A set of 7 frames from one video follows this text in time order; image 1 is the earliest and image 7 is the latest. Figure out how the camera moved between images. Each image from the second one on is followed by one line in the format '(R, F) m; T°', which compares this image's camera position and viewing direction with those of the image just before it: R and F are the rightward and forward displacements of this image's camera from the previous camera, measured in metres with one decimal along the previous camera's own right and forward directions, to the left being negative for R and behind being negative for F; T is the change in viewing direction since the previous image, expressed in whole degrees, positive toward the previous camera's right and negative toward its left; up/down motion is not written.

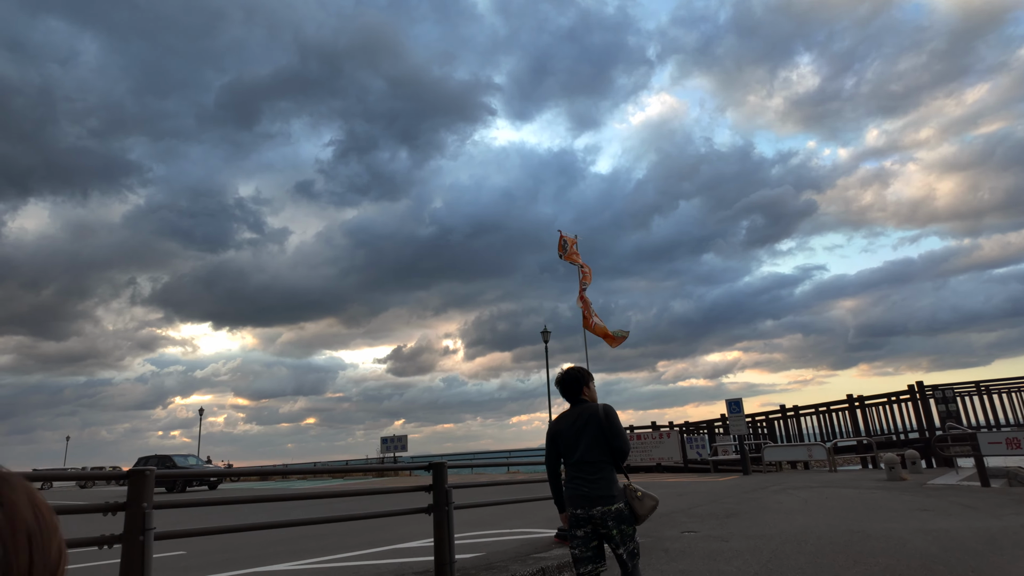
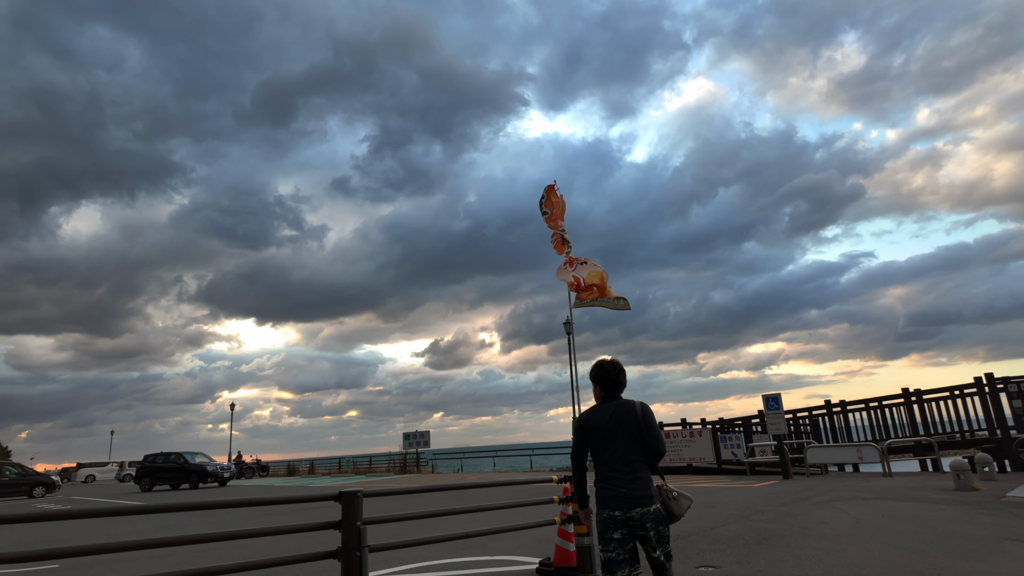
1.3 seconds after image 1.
(+0.7, +1.4) m; -4°
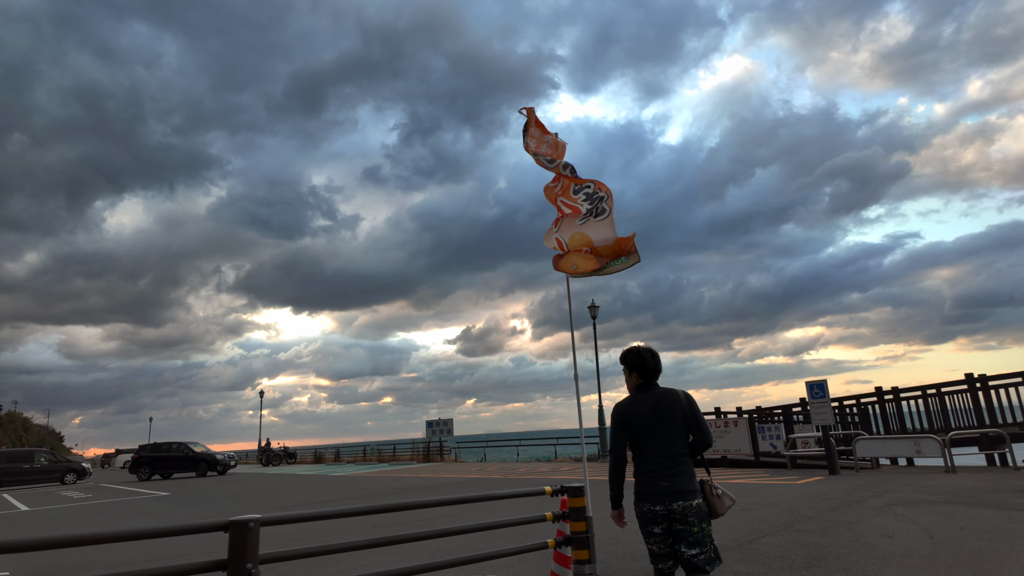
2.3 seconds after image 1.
(+0.4, +1.2) m; -3°
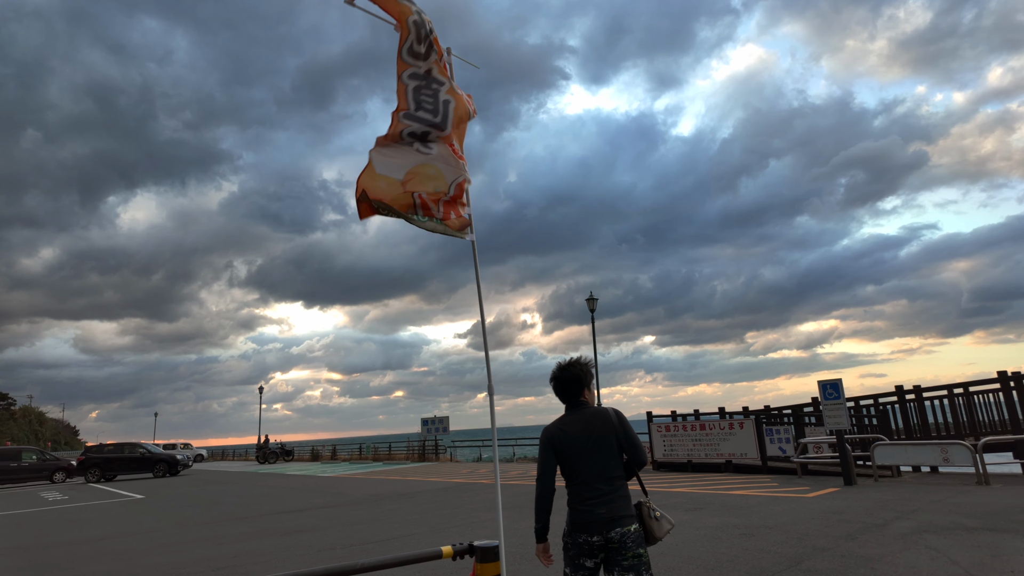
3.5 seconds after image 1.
(+0.7, +1.3) m; -1°
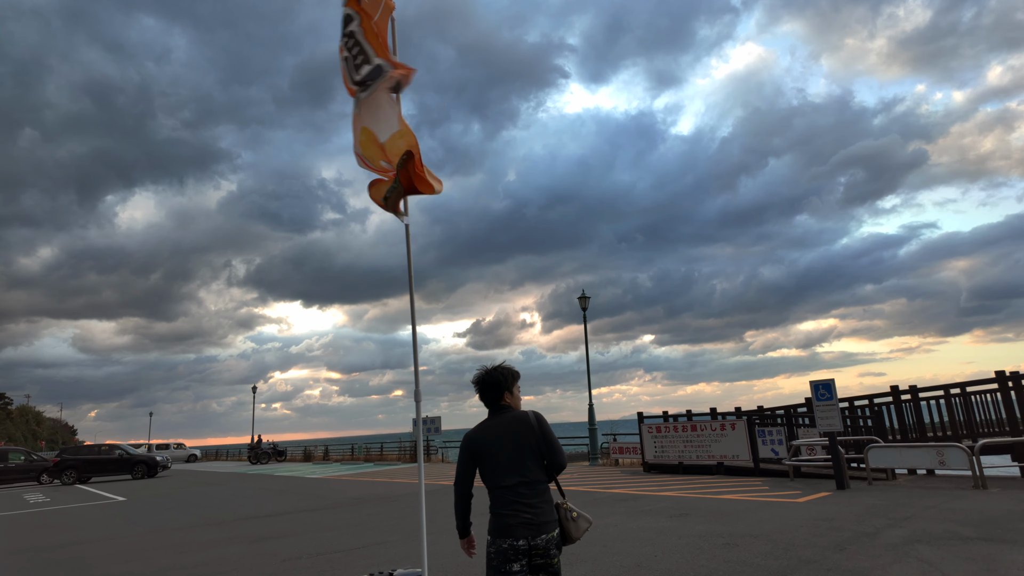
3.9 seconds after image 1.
(+0.3, +0.4) m; 0°
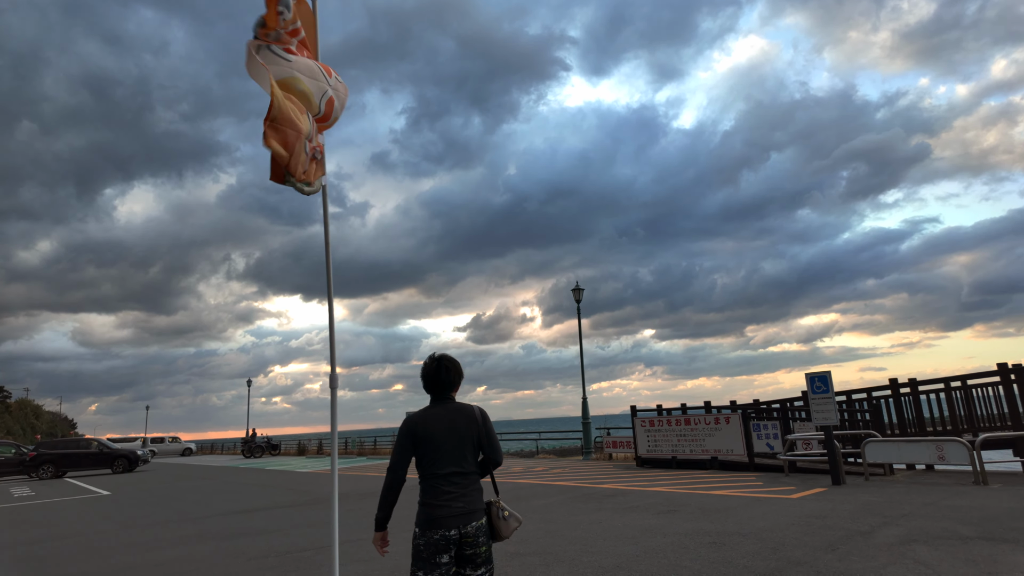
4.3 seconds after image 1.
(+0.3, +0.4) m; 0°
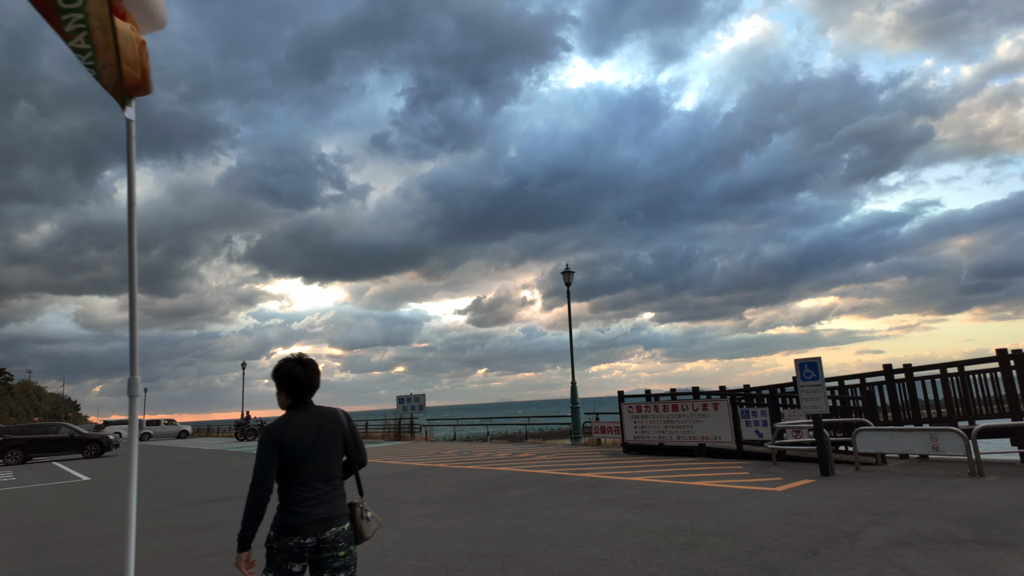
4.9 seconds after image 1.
(+0.5, +0.5) m; 0°
